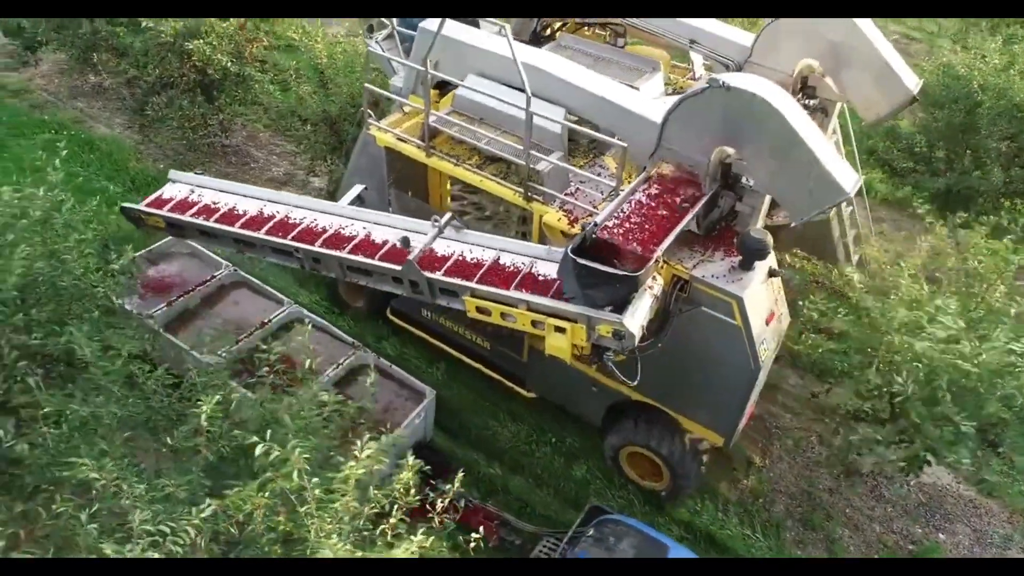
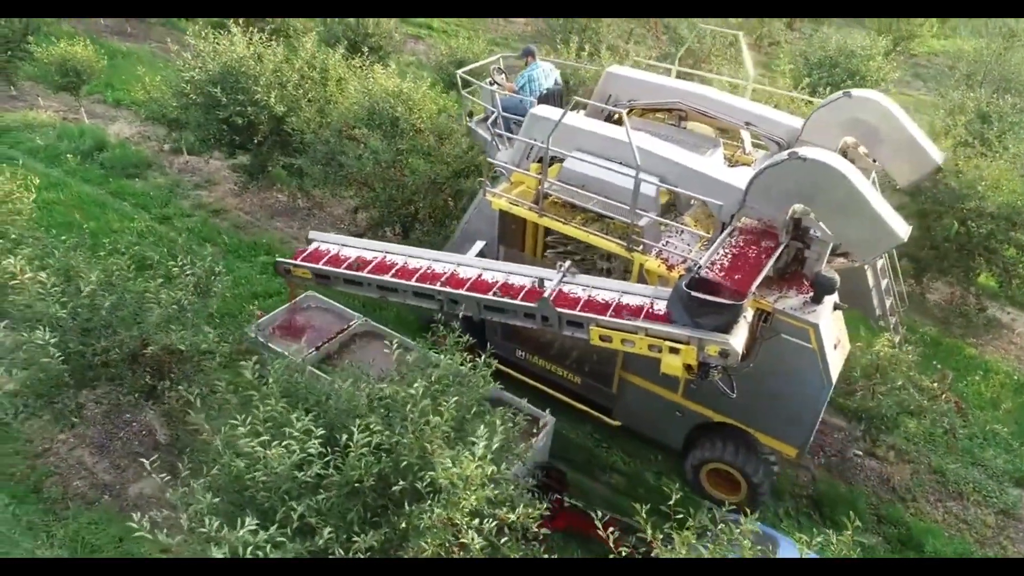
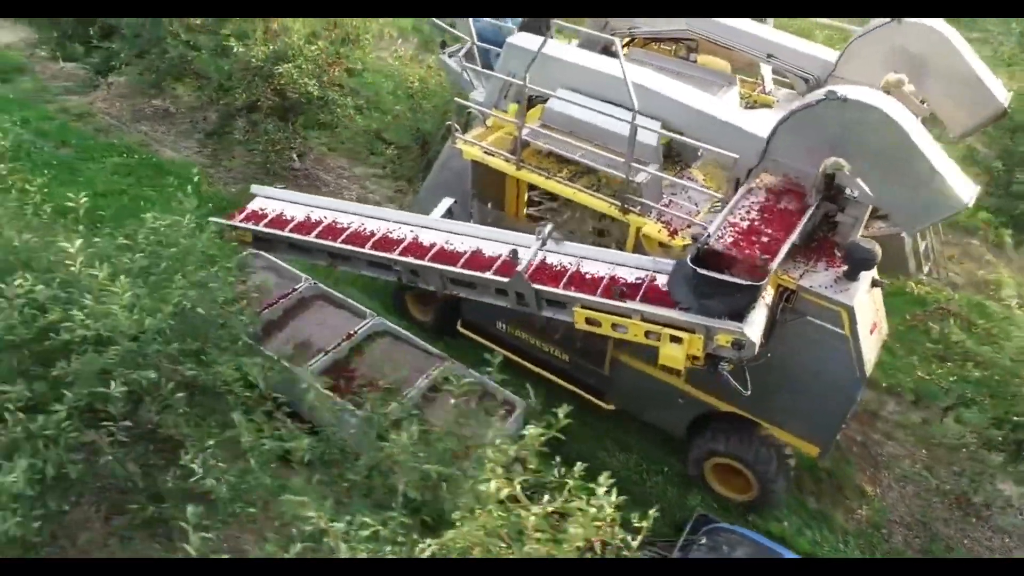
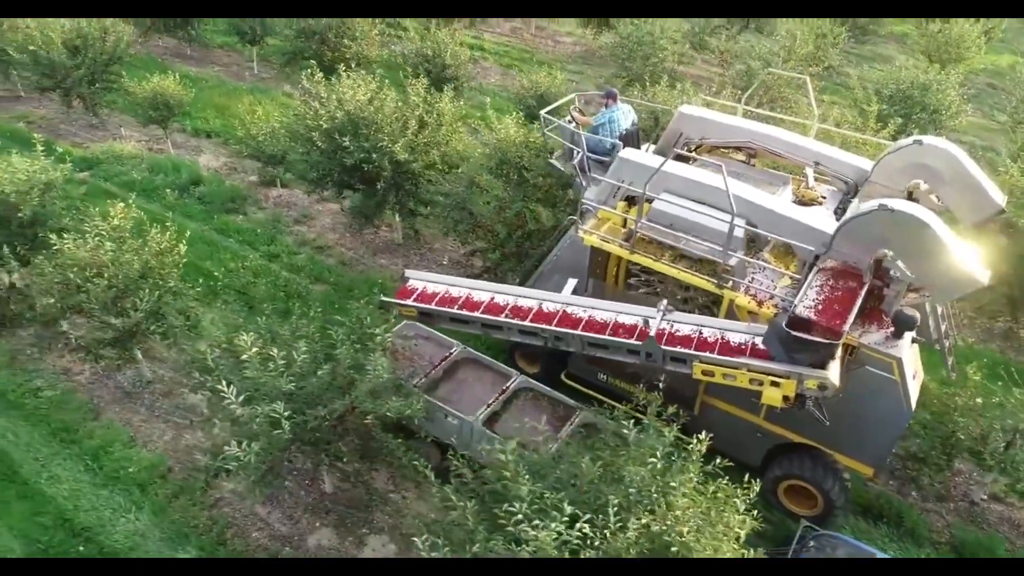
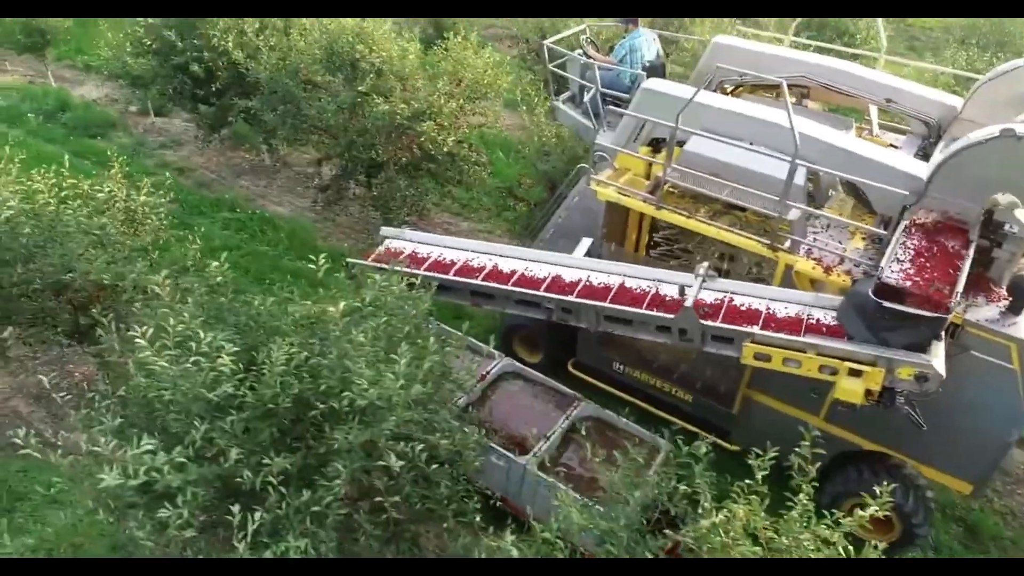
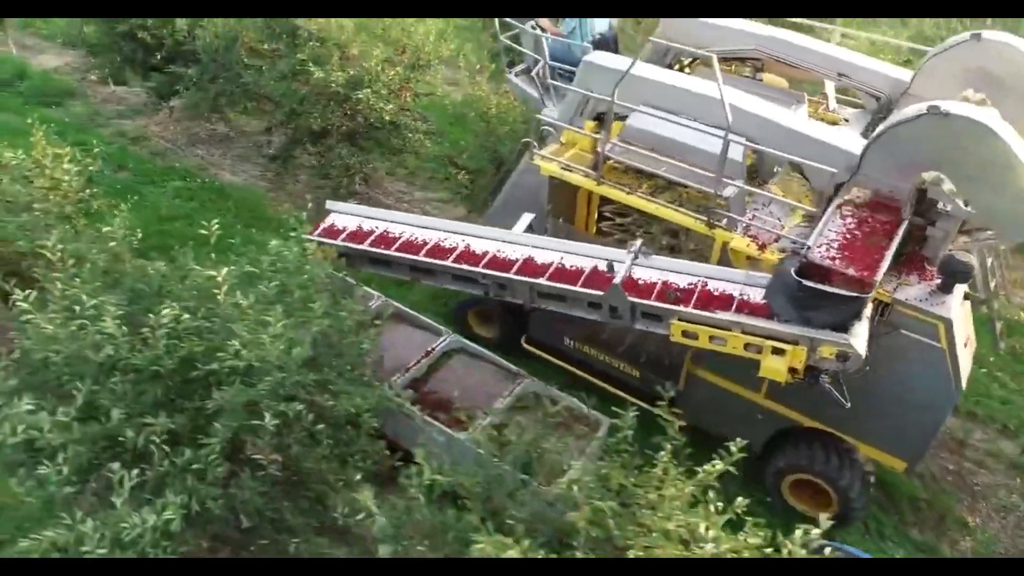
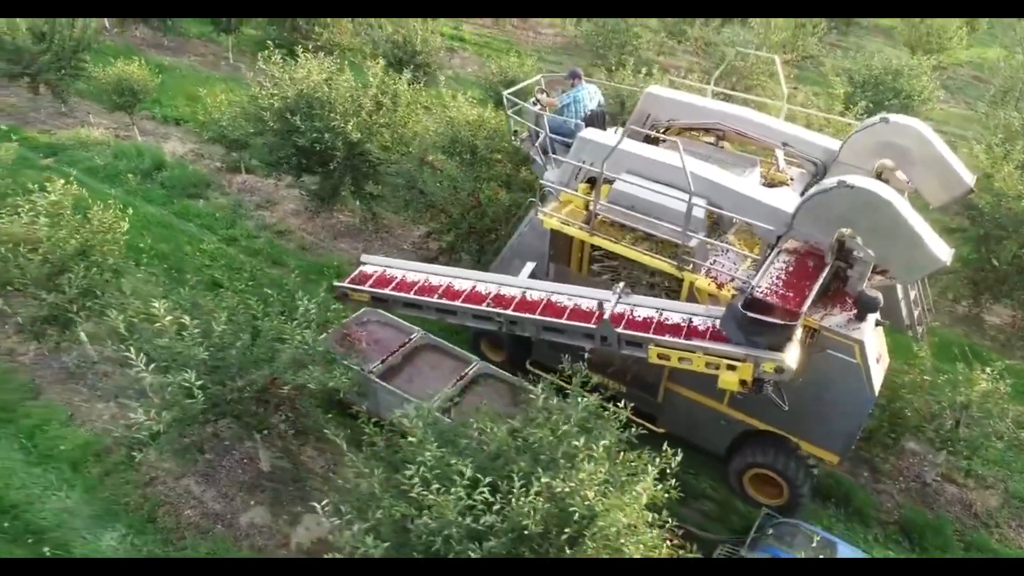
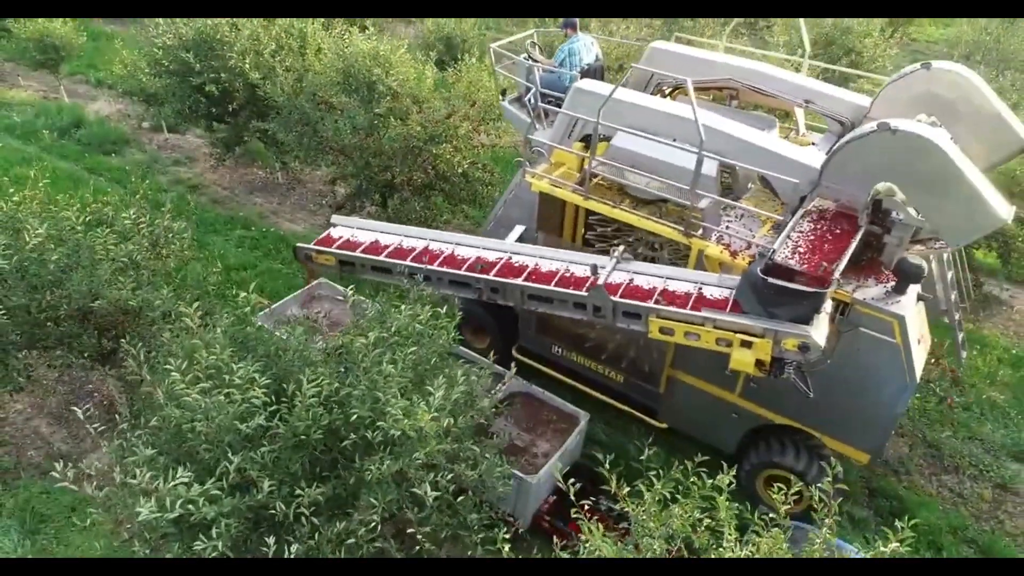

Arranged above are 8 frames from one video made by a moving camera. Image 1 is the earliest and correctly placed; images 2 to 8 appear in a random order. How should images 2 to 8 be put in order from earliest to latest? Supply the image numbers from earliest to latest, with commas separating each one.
3, 6, 5, 8, 2, 7, 4
